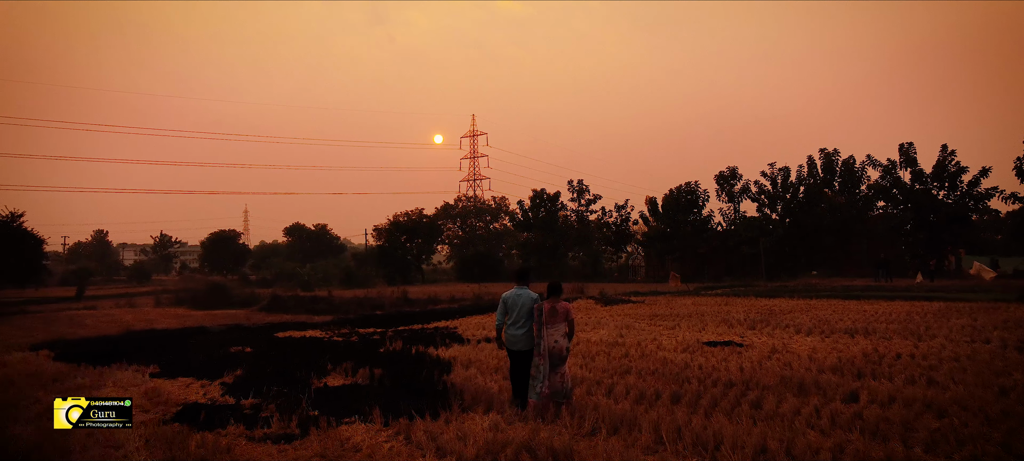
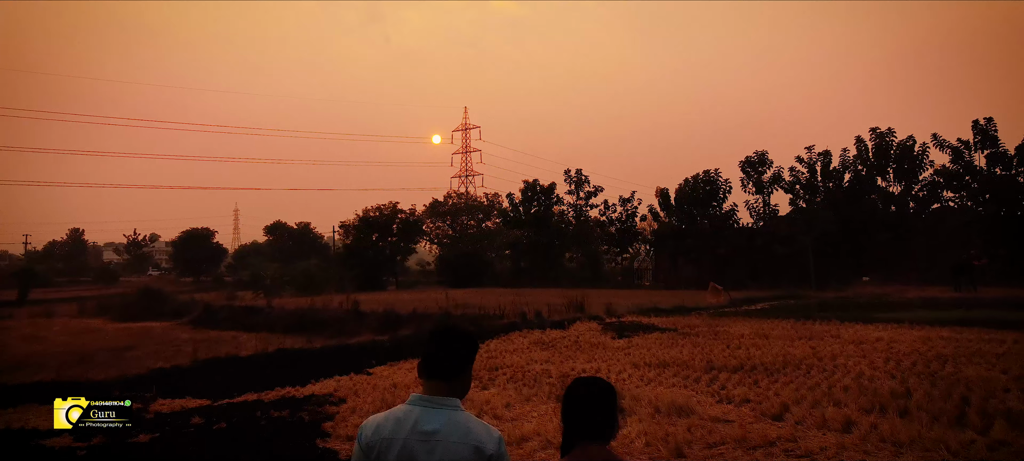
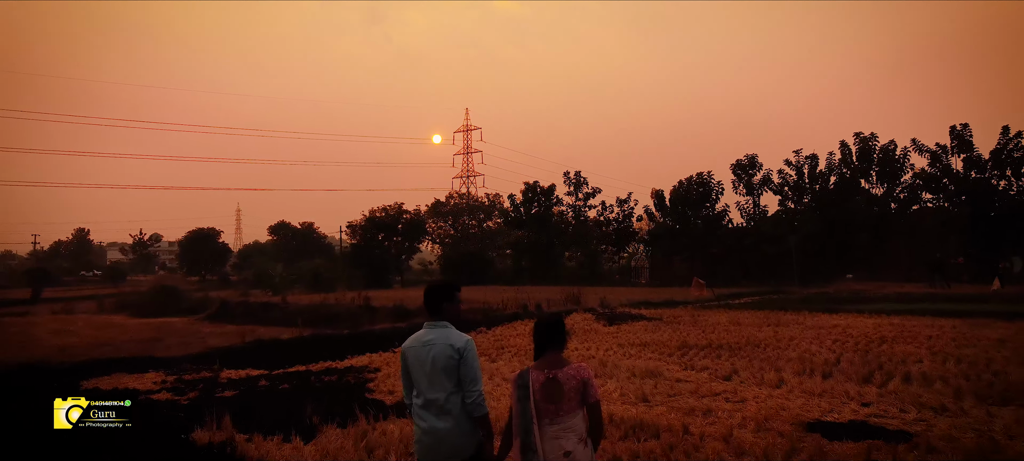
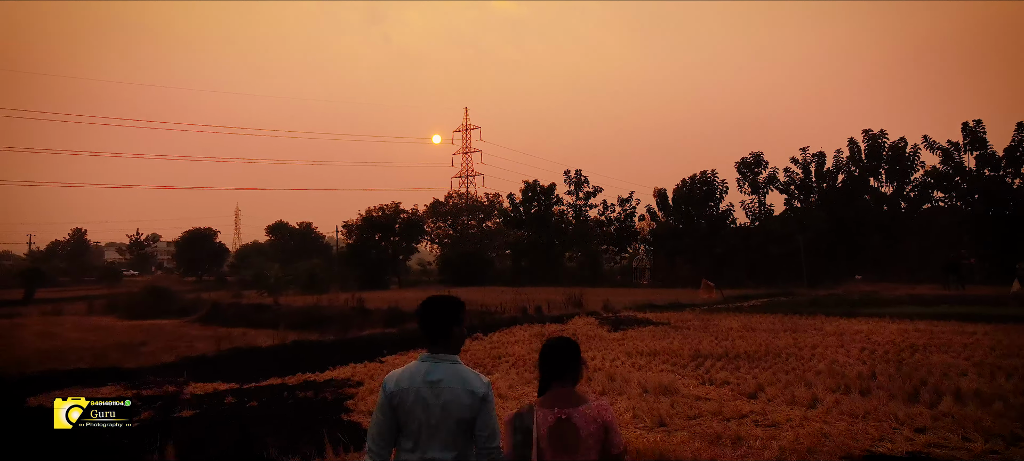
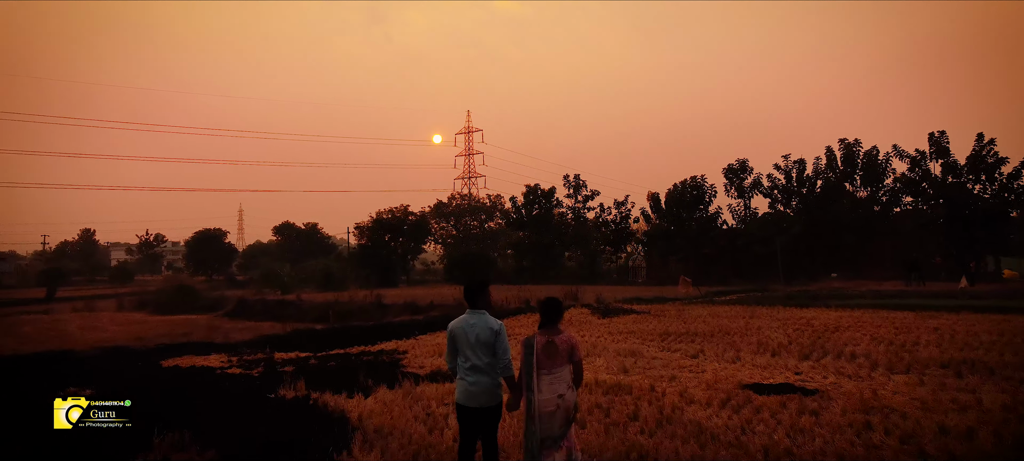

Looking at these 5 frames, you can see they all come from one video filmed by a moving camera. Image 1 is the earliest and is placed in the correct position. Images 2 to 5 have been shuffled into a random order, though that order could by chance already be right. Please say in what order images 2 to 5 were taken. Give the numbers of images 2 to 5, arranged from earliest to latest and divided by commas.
5, 3, 4, 2
